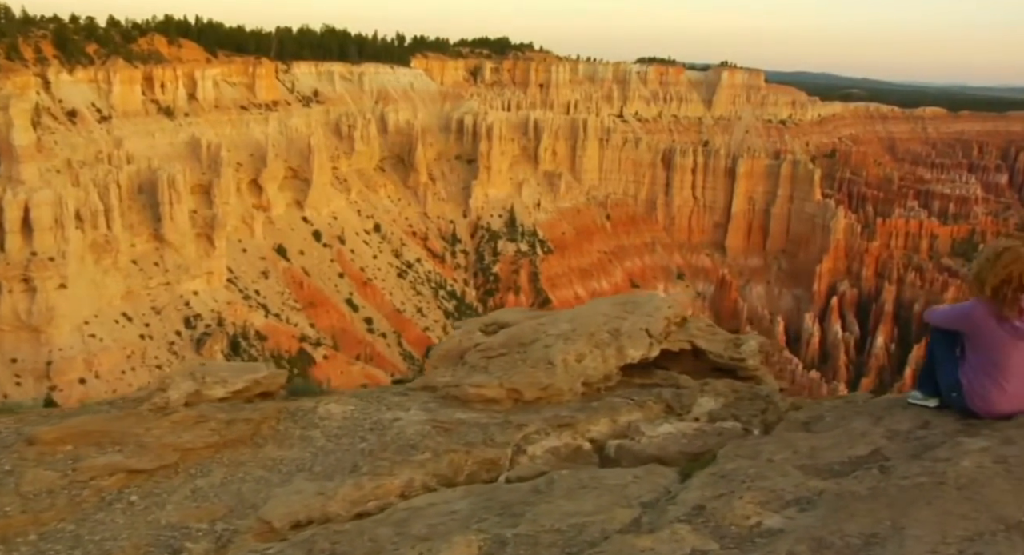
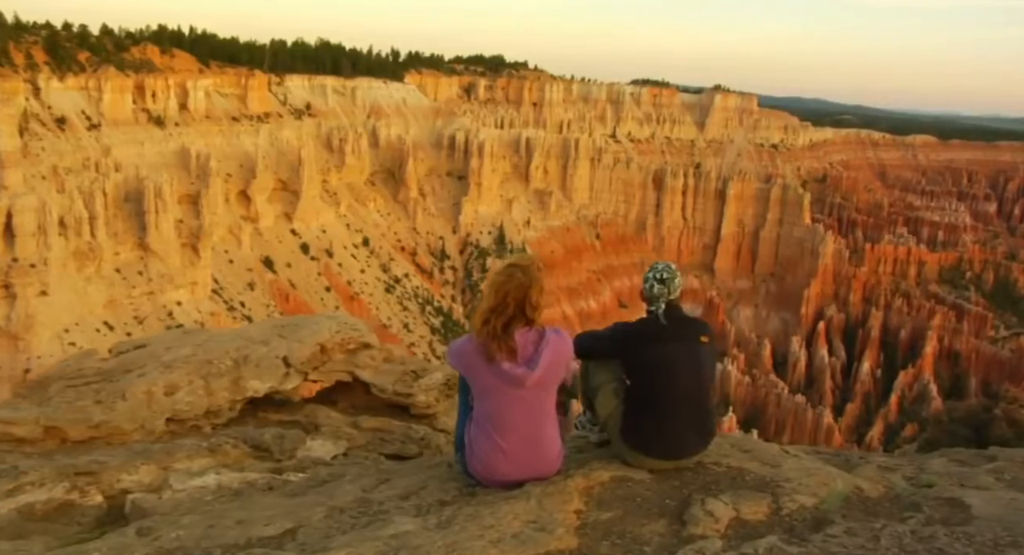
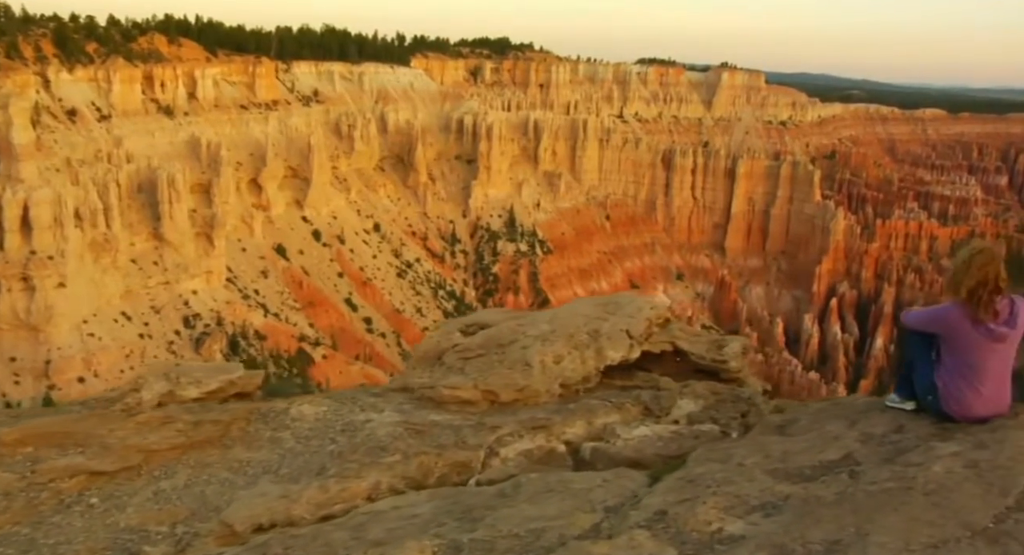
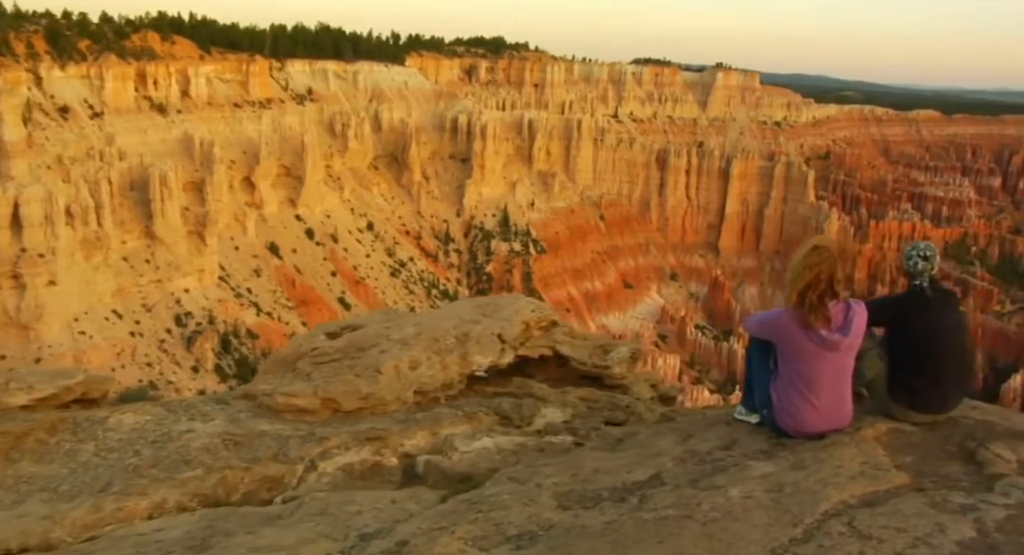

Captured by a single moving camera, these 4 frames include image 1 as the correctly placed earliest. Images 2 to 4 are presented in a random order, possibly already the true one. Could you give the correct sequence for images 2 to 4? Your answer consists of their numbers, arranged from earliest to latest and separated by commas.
3, 4, 2
